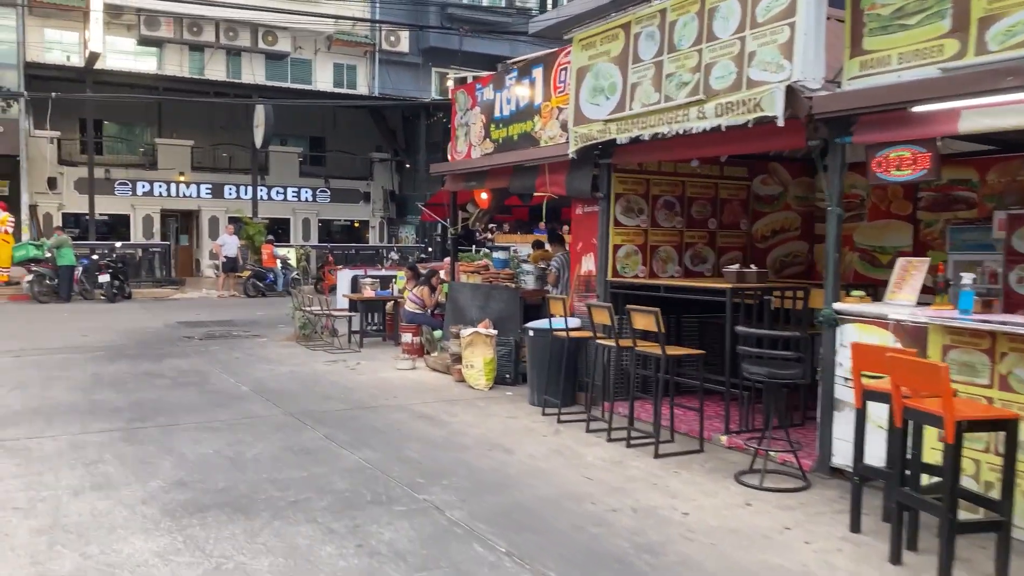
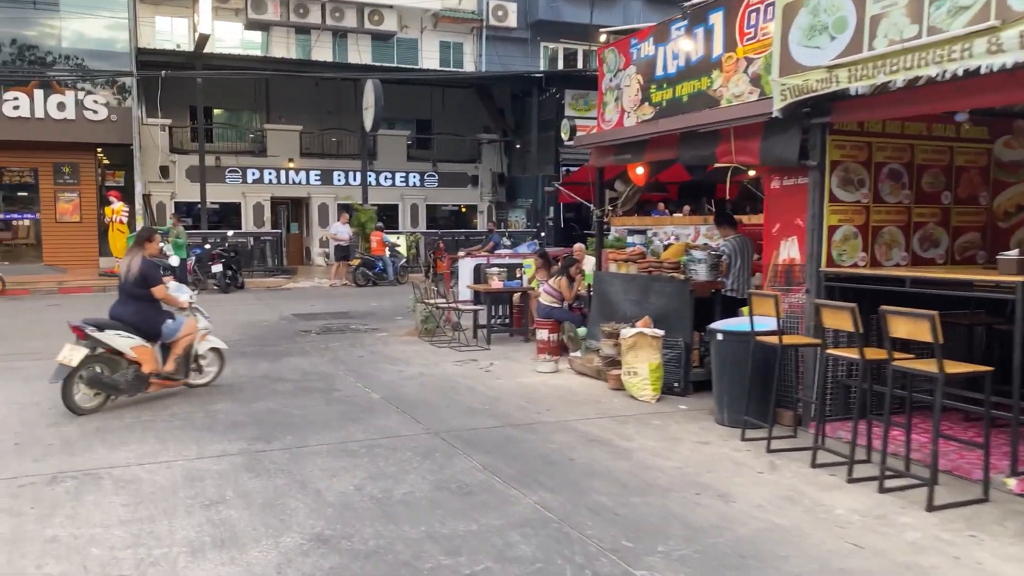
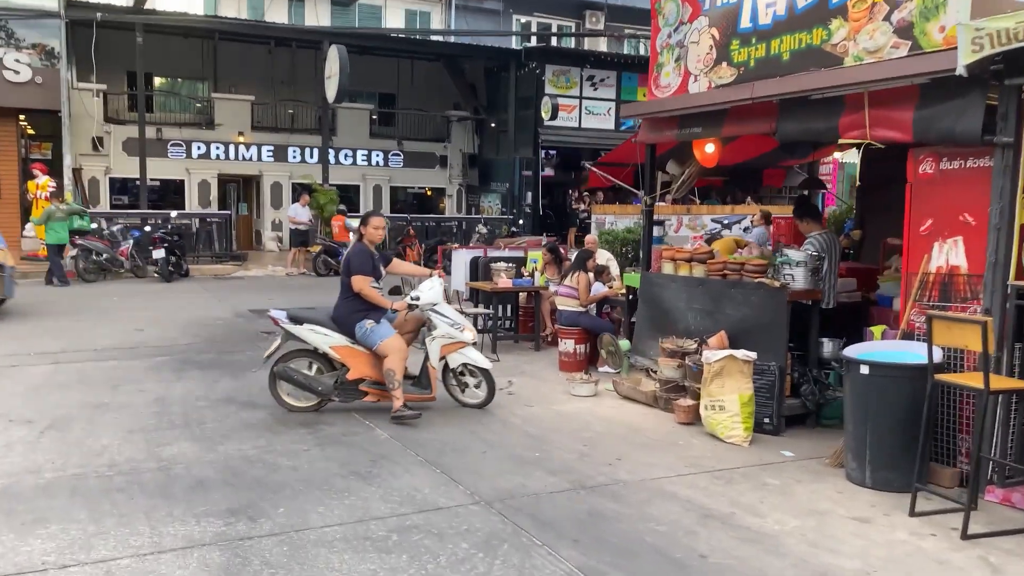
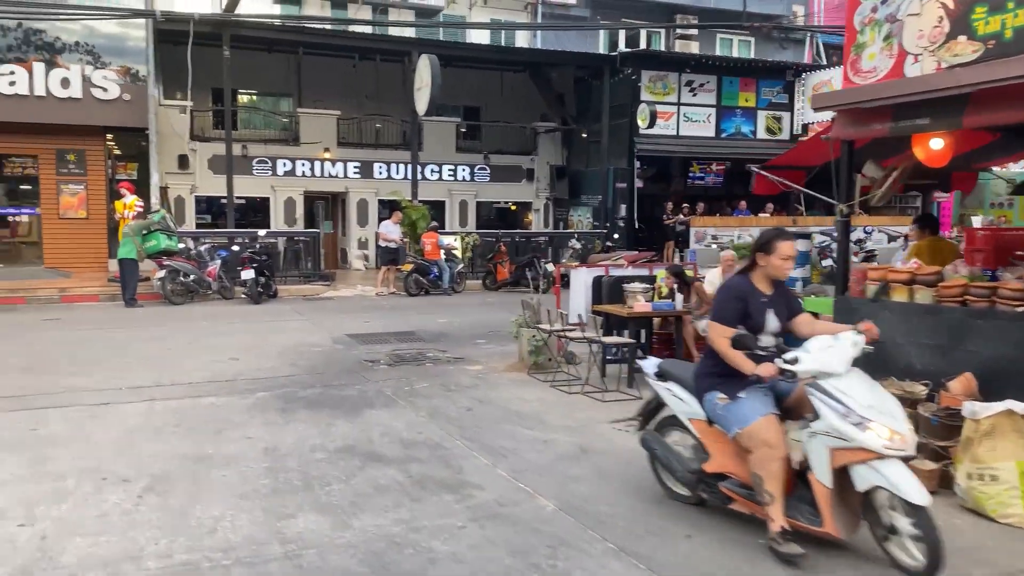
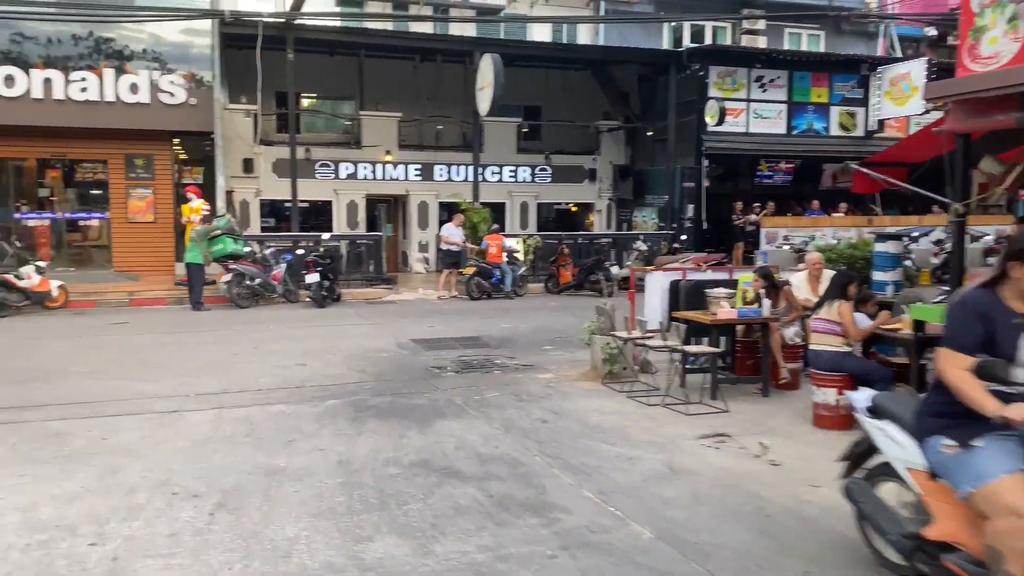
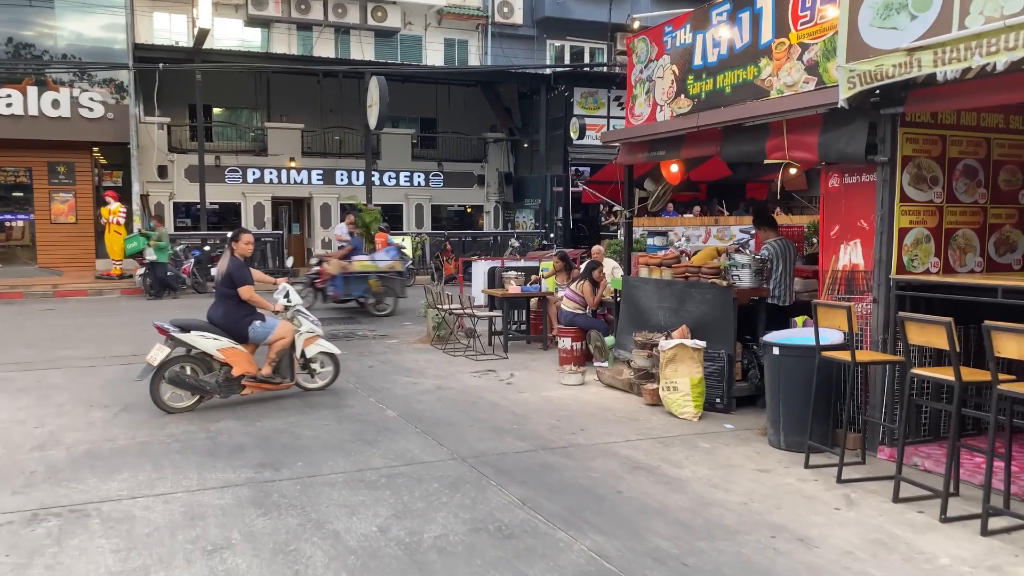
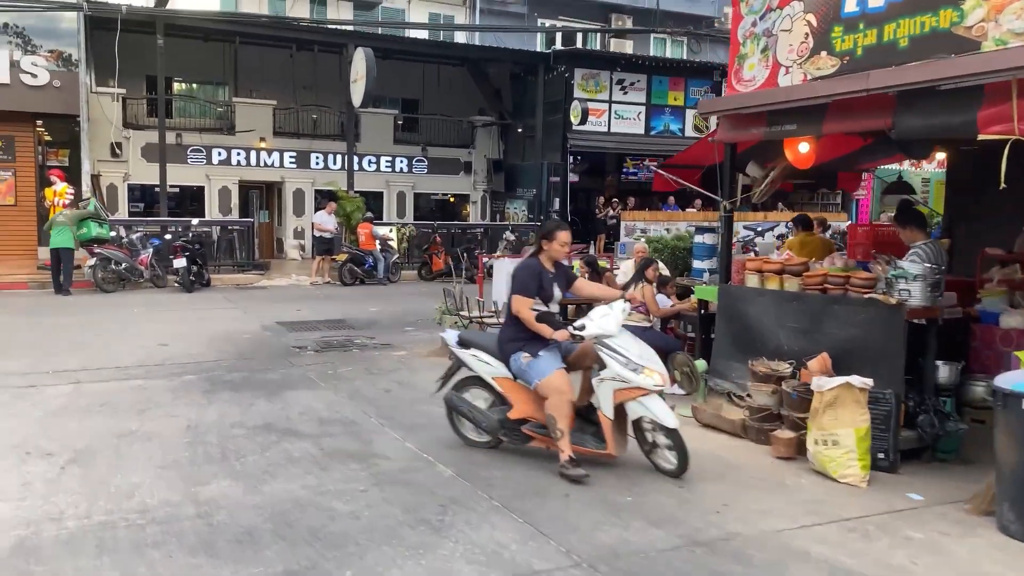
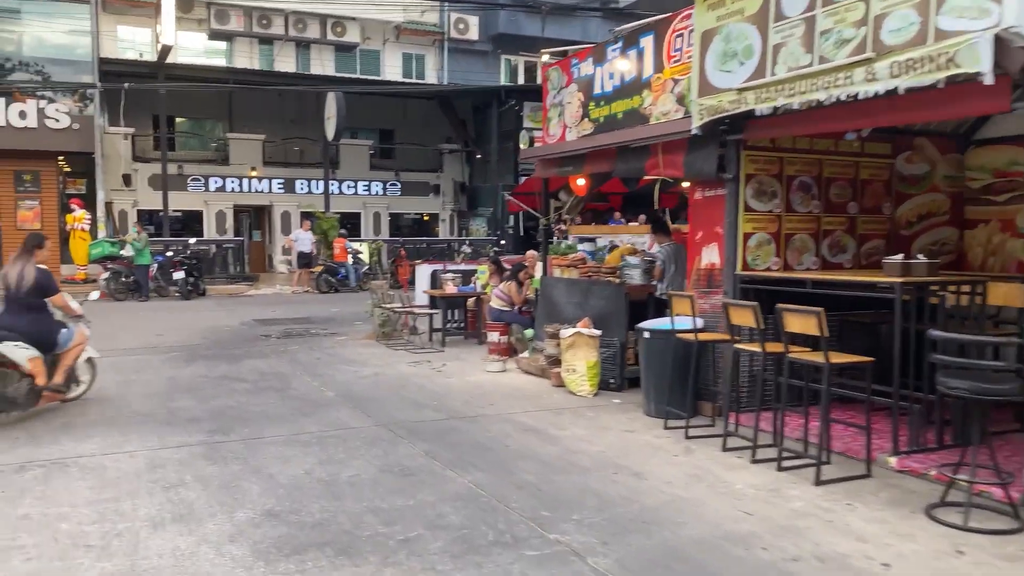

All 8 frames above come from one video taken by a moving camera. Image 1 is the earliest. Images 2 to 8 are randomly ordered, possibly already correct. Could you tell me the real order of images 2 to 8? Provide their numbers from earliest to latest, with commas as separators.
8, 2, 6, 3, 7, 4, 5
